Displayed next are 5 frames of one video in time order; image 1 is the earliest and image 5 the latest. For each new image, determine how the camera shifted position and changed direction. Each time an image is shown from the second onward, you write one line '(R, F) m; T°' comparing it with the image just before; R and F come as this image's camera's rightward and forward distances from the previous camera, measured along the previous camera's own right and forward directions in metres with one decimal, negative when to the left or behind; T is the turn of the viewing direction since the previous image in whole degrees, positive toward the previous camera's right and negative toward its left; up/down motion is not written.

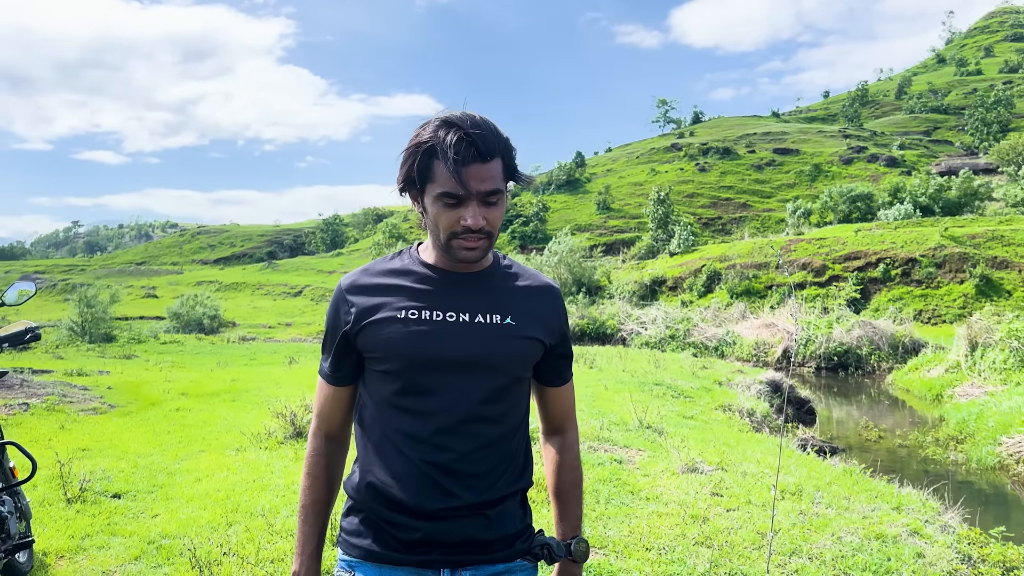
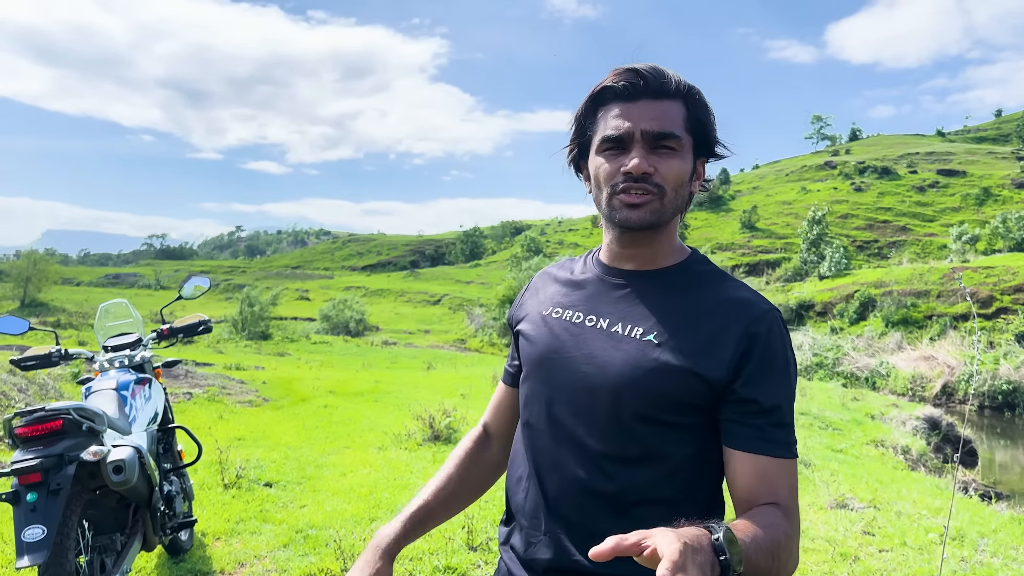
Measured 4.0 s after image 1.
(-0.2, +0.3) m; -12°
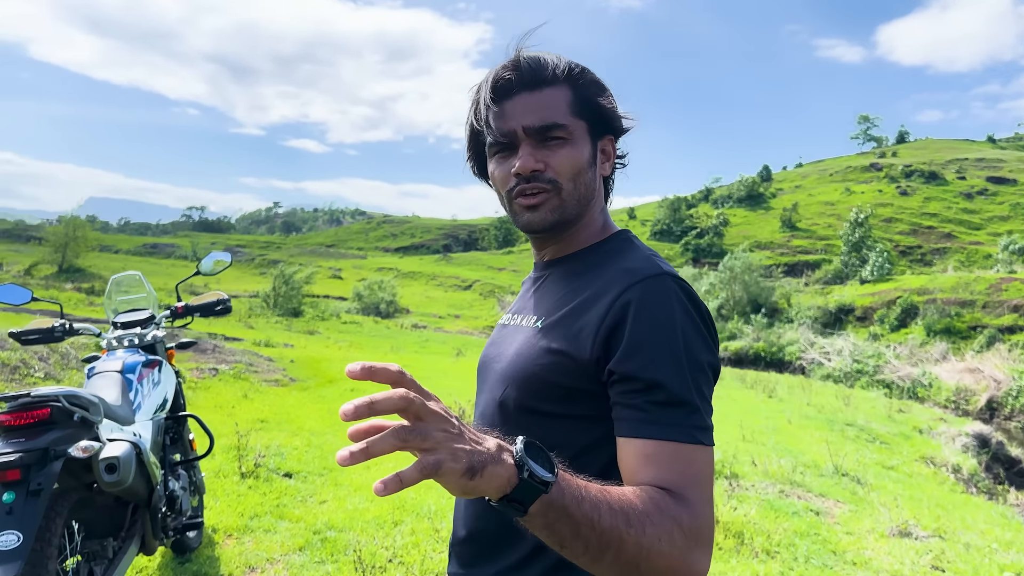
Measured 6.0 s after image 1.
(-0.2, +0.5) m; -3°
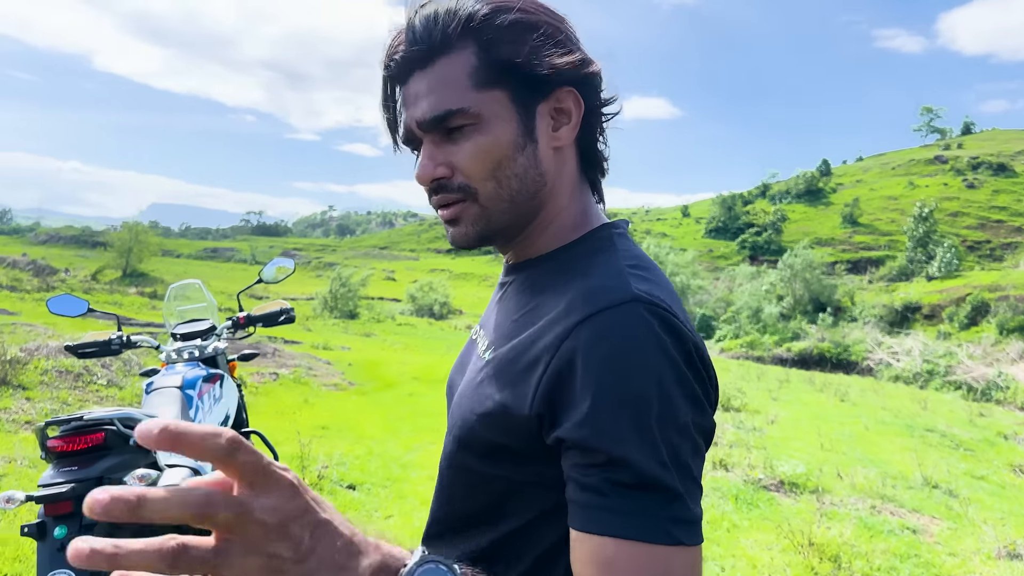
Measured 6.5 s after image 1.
(-0.2, +0.4) m; -5°
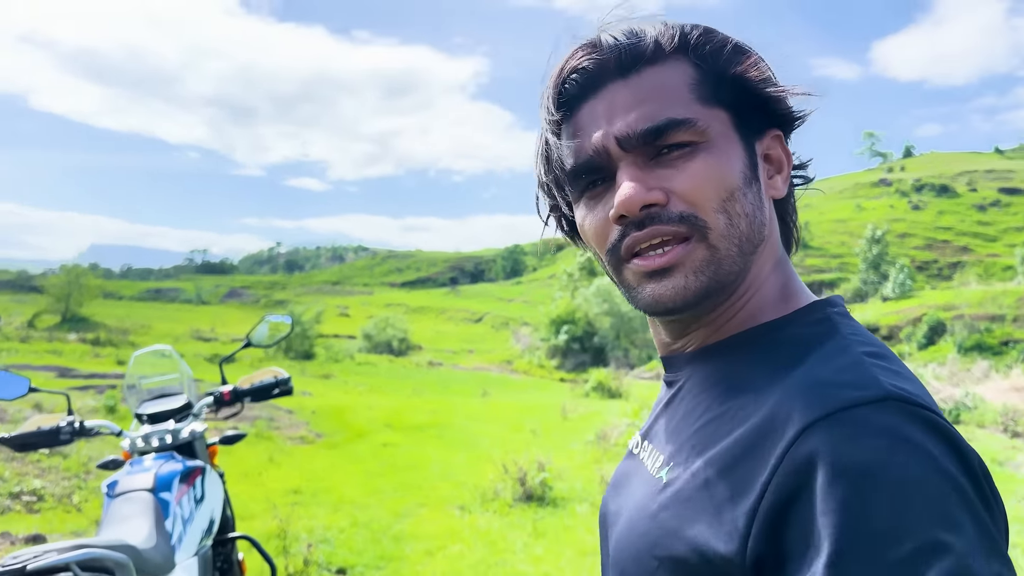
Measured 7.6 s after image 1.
(-0.5, +0.6) m; +5°
